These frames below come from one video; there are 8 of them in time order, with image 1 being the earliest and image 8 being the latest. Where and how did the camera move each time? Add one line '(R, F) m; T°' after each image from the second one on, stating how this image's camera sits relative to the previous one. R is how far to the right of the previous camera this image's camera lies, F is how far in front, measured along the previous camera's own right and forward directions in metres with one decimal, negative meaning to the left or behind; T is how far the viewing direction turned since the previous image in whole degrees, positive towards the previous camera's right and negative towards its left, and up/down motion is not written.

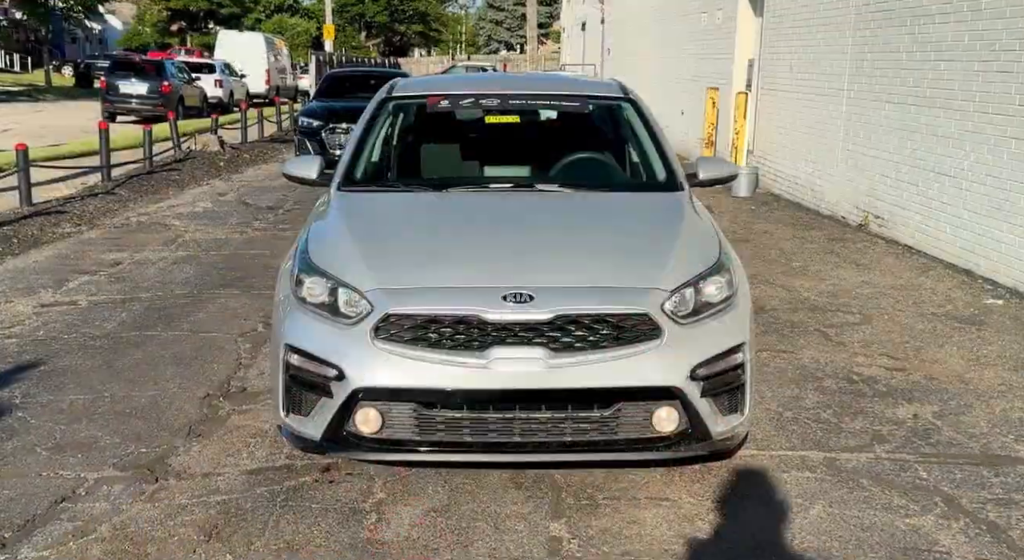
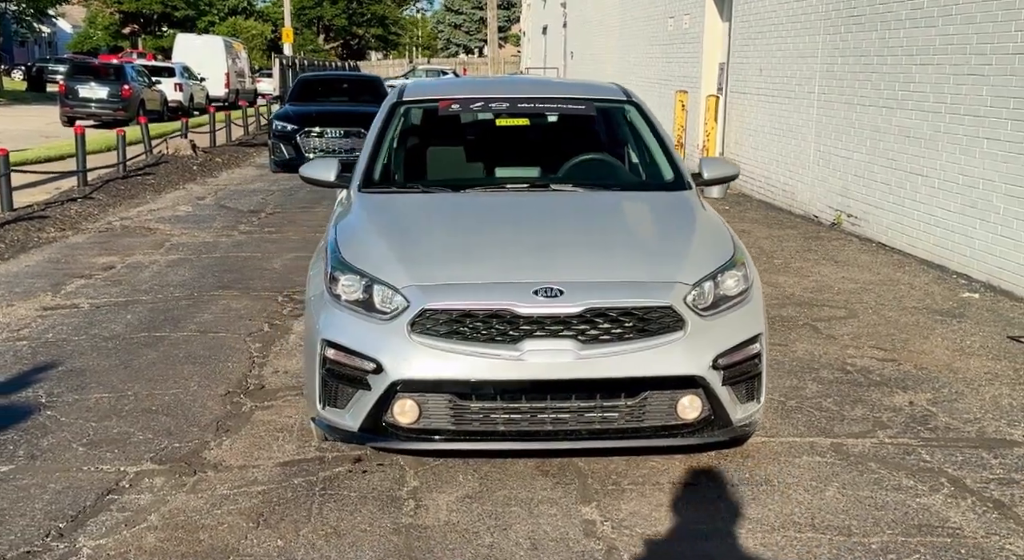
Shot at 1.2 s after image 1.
(-0.3, -0.2) m; +2°
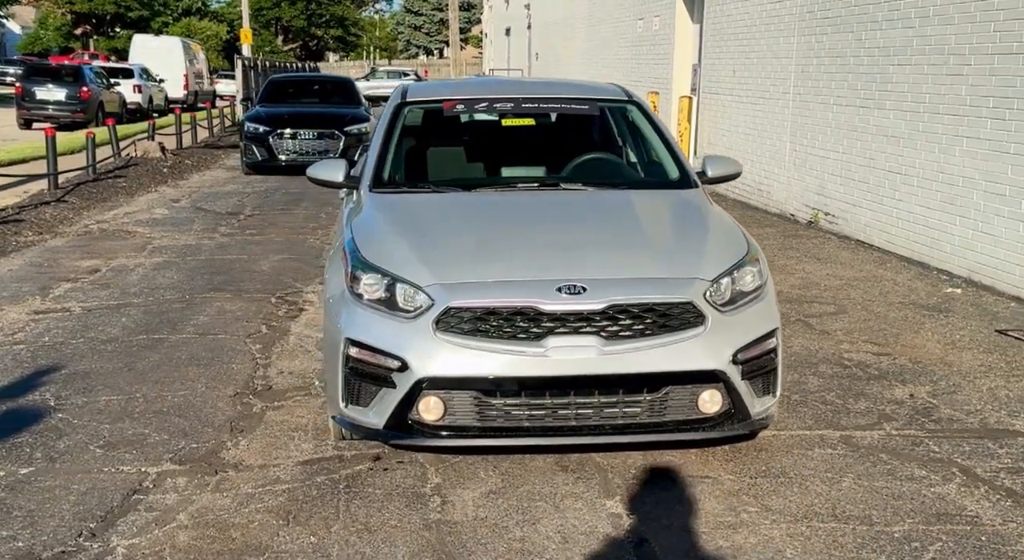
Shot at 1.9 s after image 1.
(-0.2, 0.0) m; +2°
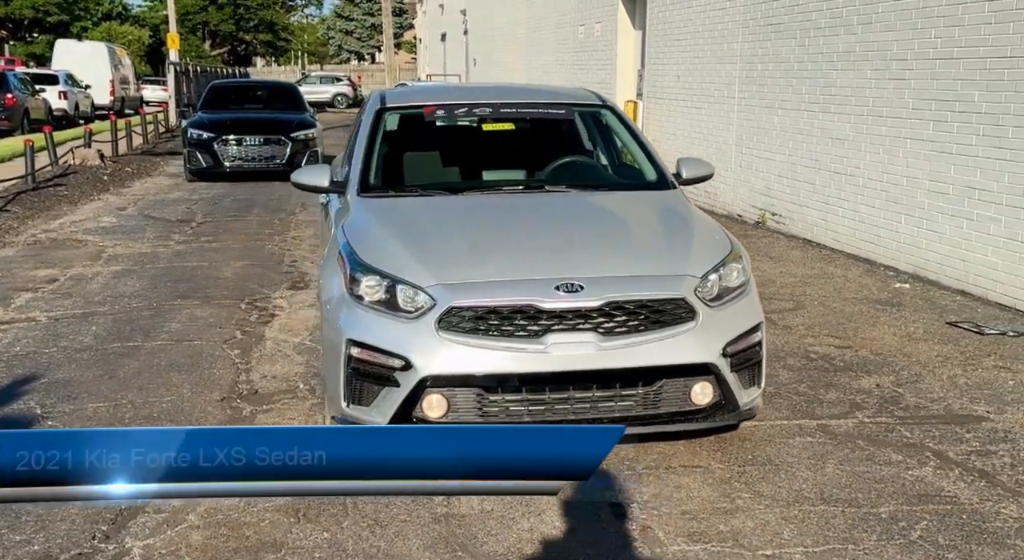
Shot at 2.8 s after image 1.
(-0.2, -0.1) m; +3°
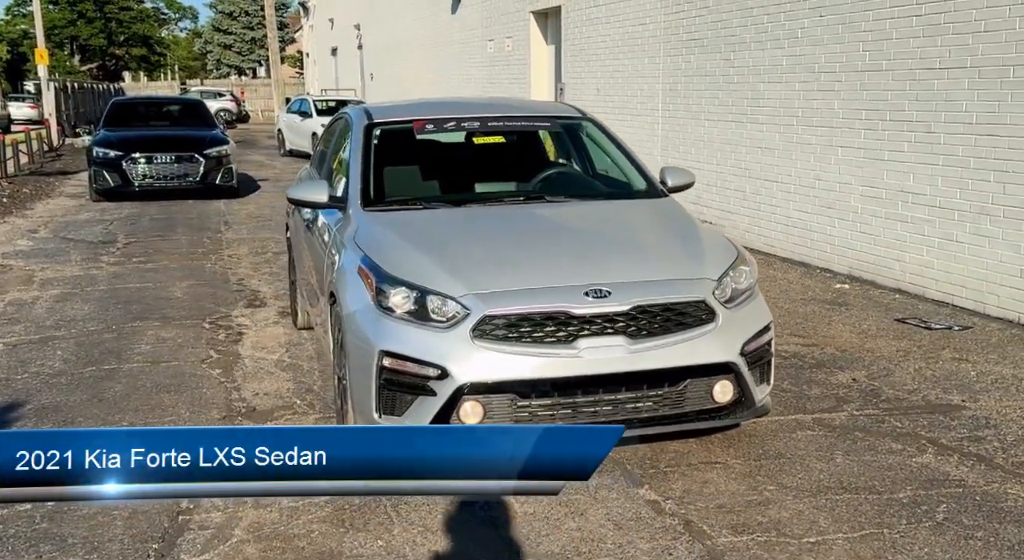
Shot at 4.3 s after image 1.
(-0.5, -0.1) m; +6°
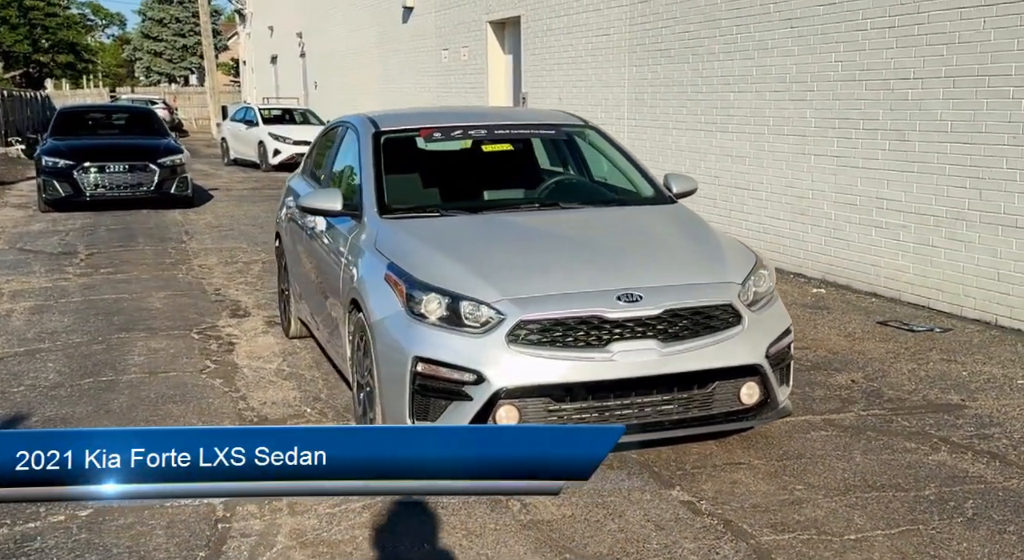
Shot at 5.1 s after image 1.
(-0.4, 0.0) m; +3°
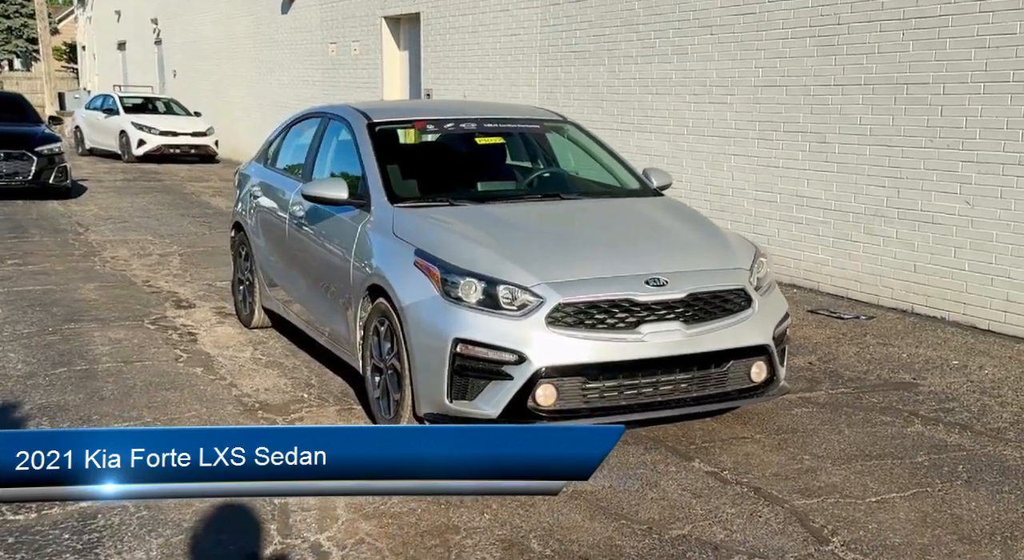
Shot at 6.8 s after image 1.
(-0.8, -0.1) m; +8°
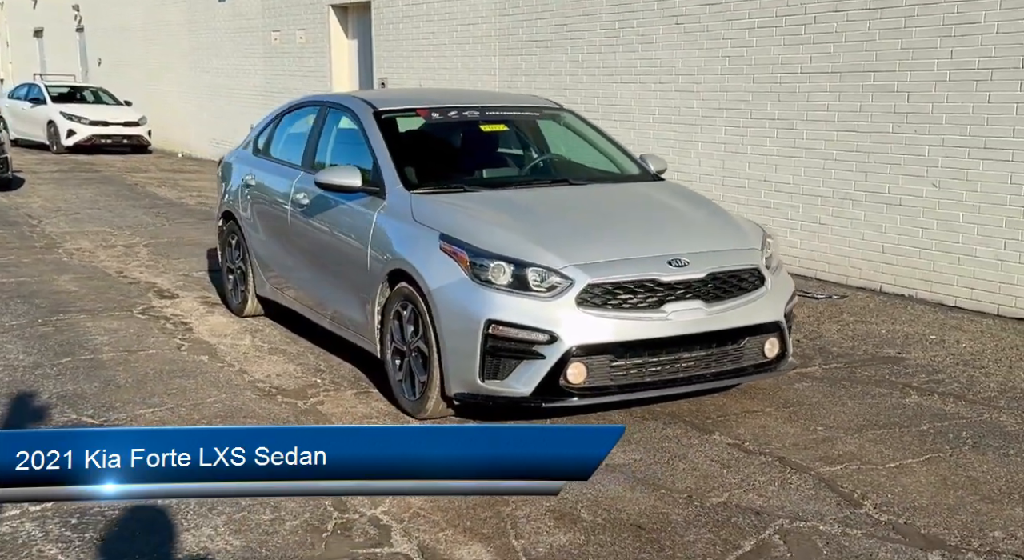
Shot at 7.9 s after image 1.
(-0.4, -0.1) m; +4°
